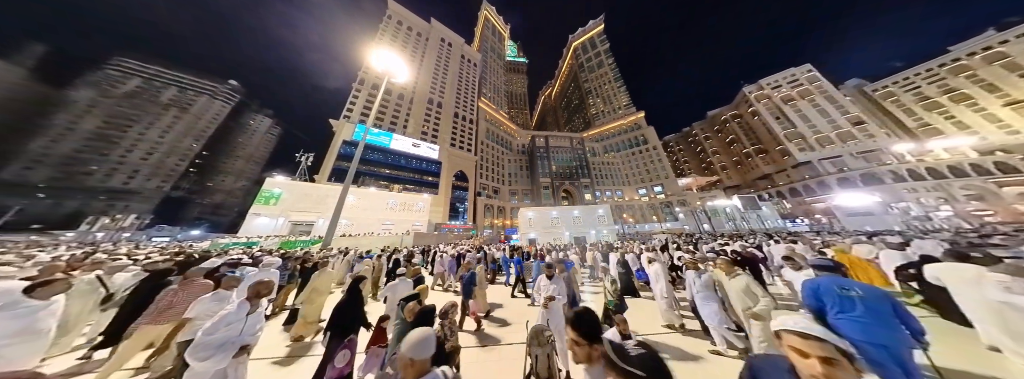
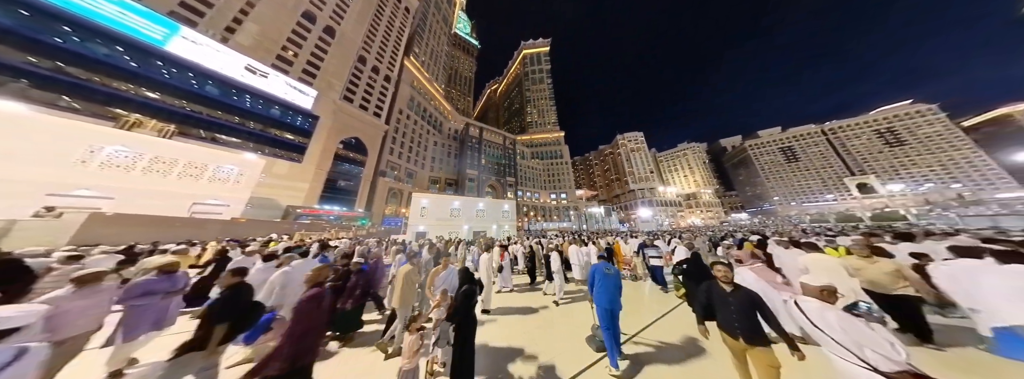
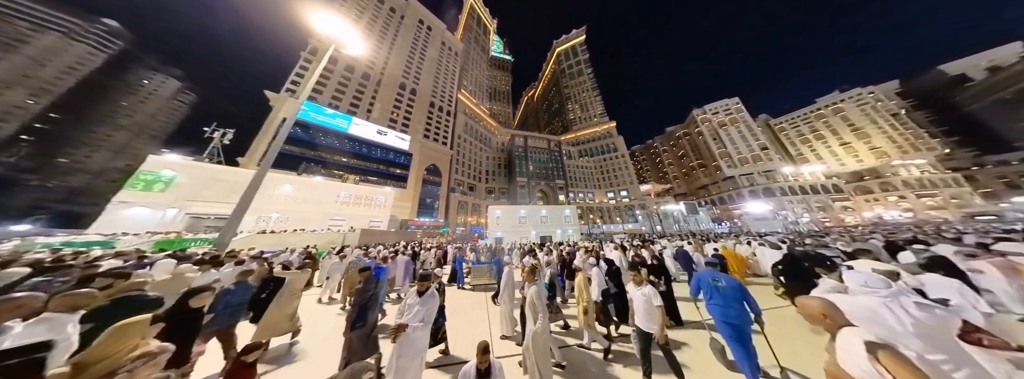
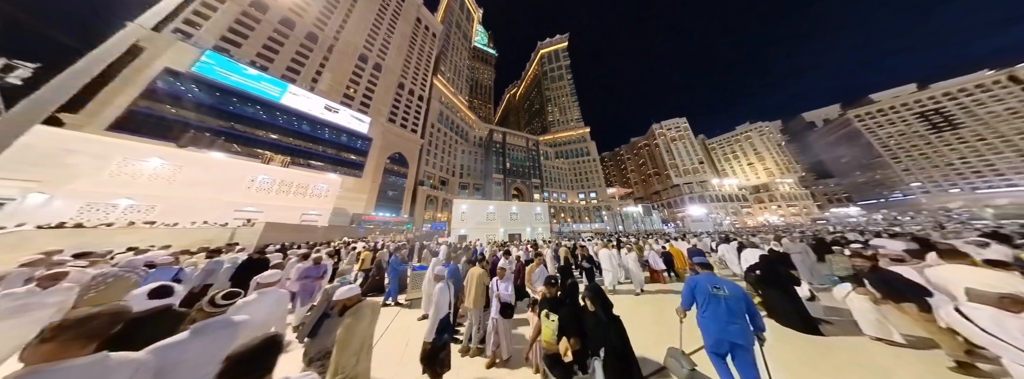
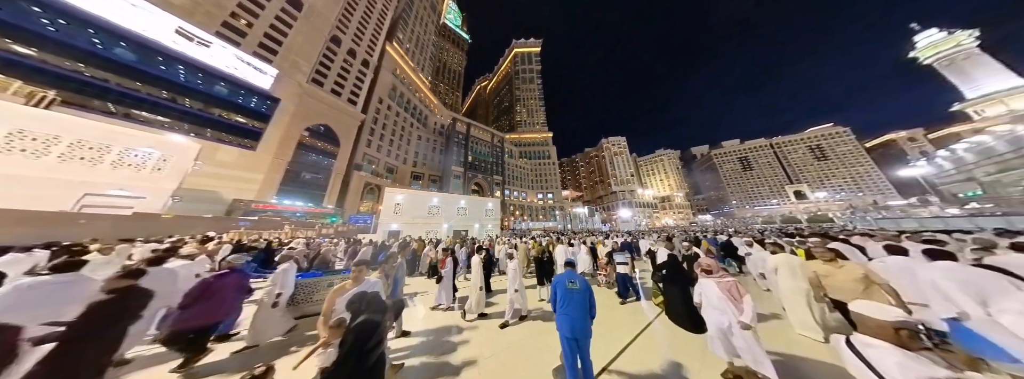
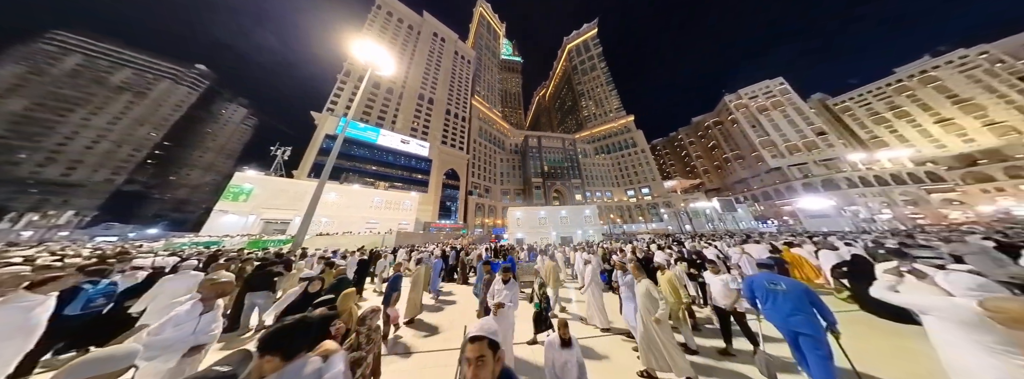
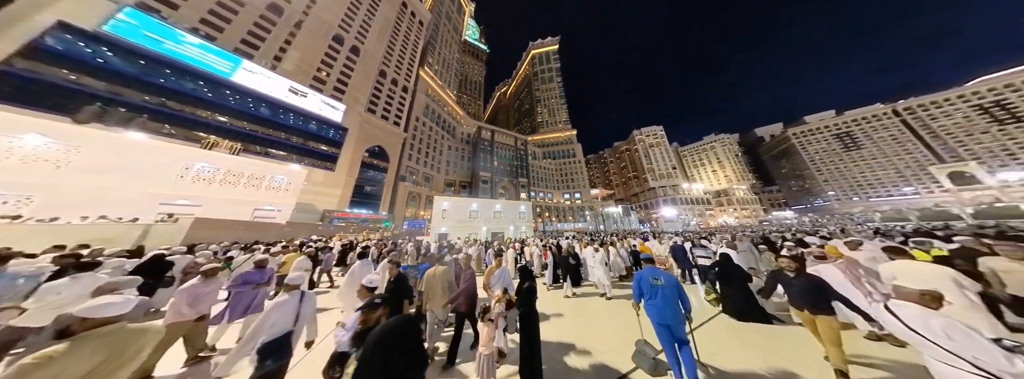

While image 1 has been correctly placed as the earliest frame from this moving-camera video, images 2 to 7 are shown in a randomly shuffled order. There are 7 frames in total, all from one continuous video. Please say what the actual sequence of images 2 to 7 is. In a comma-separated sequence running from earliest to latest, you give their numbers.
6, 3, 4, 7, 2, 5
